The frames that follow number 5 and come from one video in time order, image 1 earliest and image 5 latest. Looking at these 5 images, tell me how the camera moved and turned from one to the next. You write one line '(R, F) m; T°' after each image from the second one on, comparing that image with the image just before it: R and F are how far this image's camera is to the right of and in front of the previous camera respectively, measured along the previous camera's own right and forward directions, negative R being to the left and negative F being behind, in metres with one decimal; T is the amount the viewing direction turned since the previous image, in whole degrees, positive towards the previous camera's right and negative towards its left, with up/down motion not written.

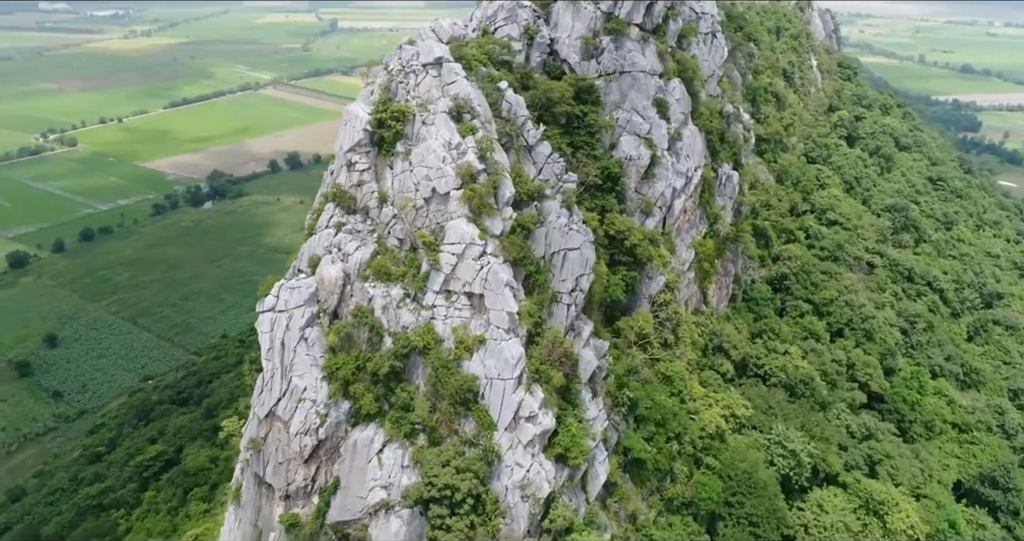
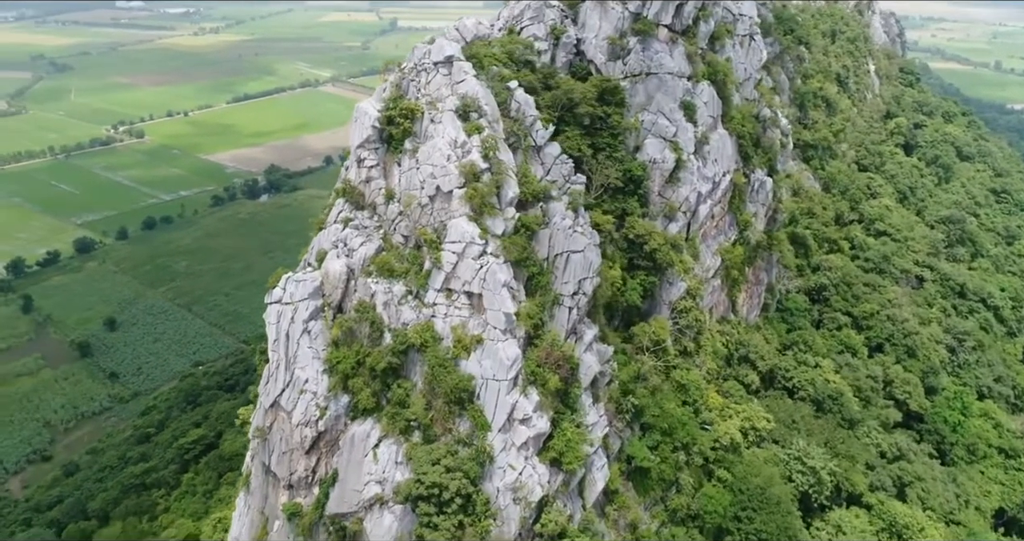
(+1.4, +0.2) m; -4°
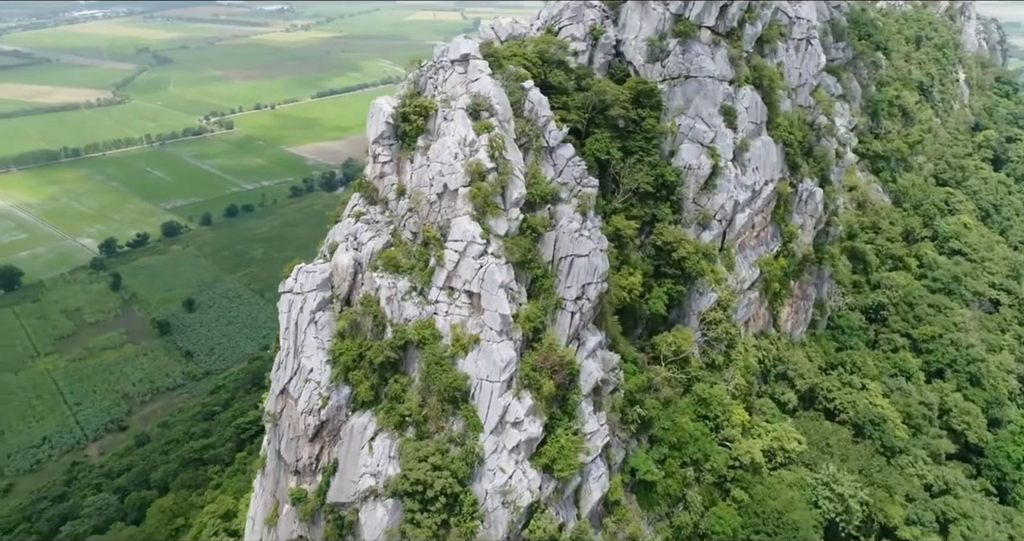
(+2.0, +0.3) m; -6°
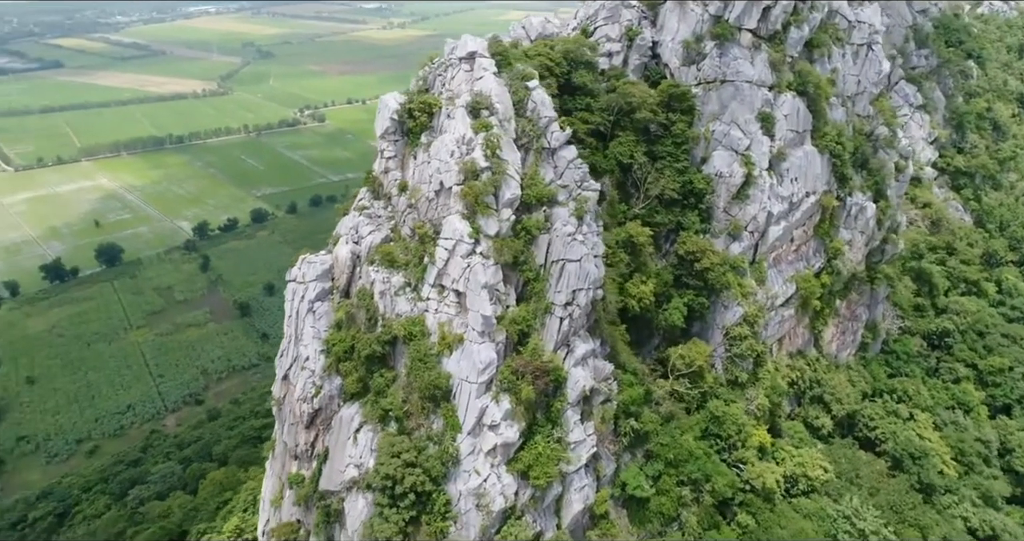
(+2.6, +0.4) m; -6°
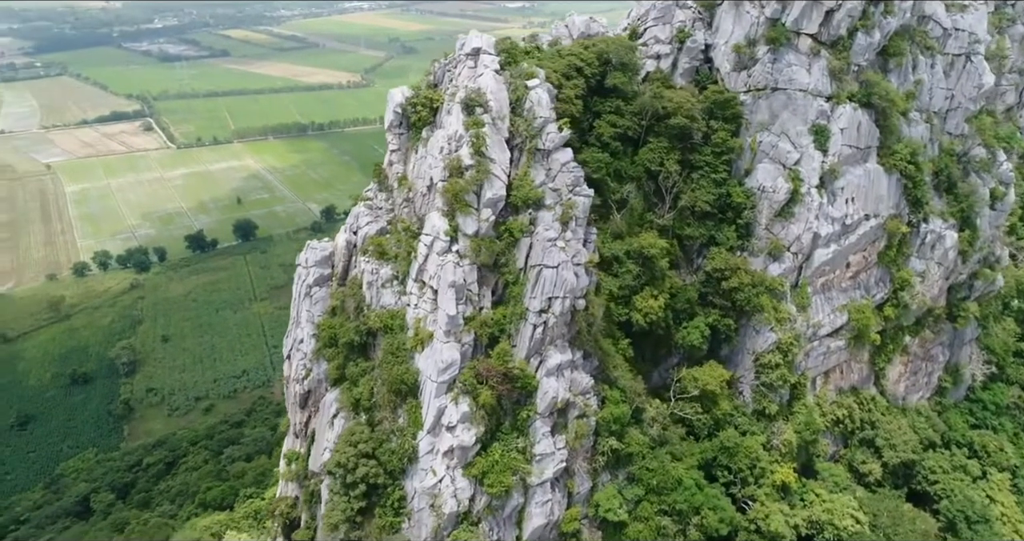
(+4.0, +0.8) m; -10°
